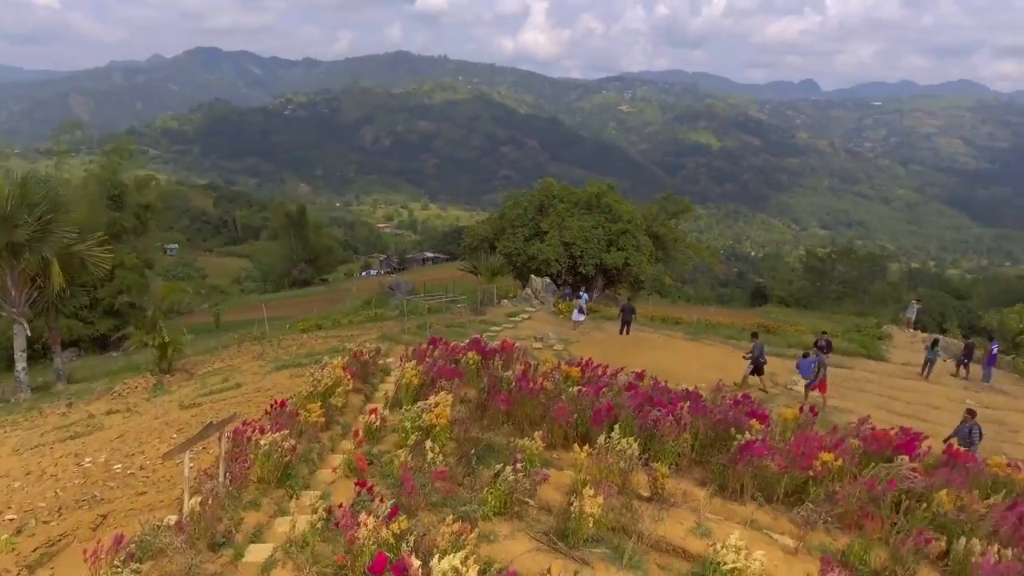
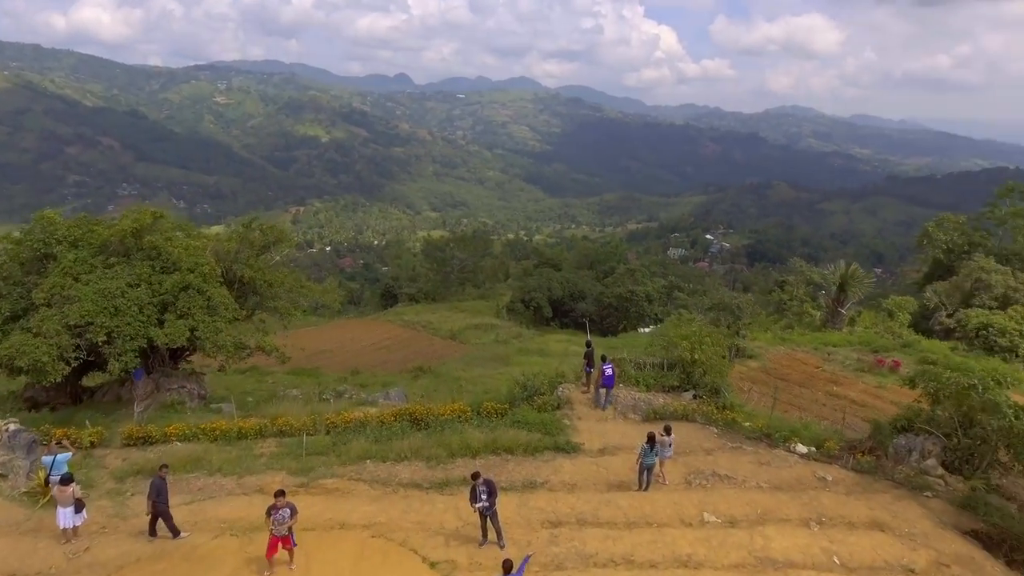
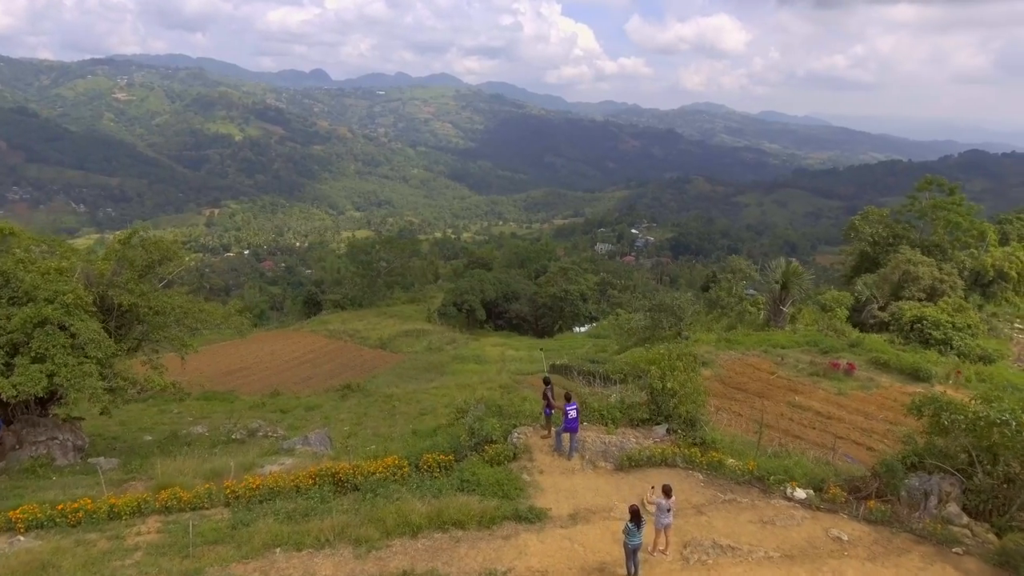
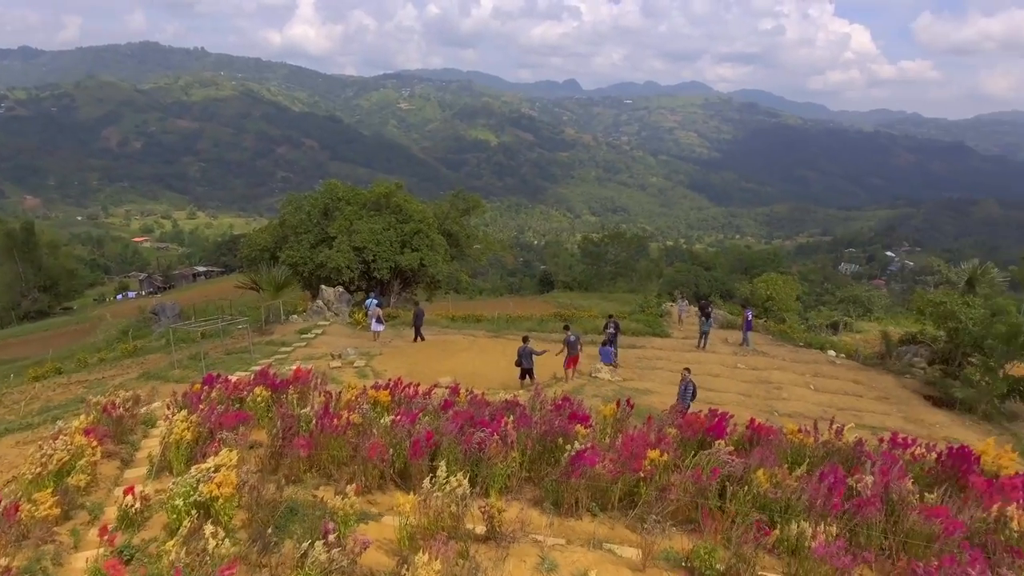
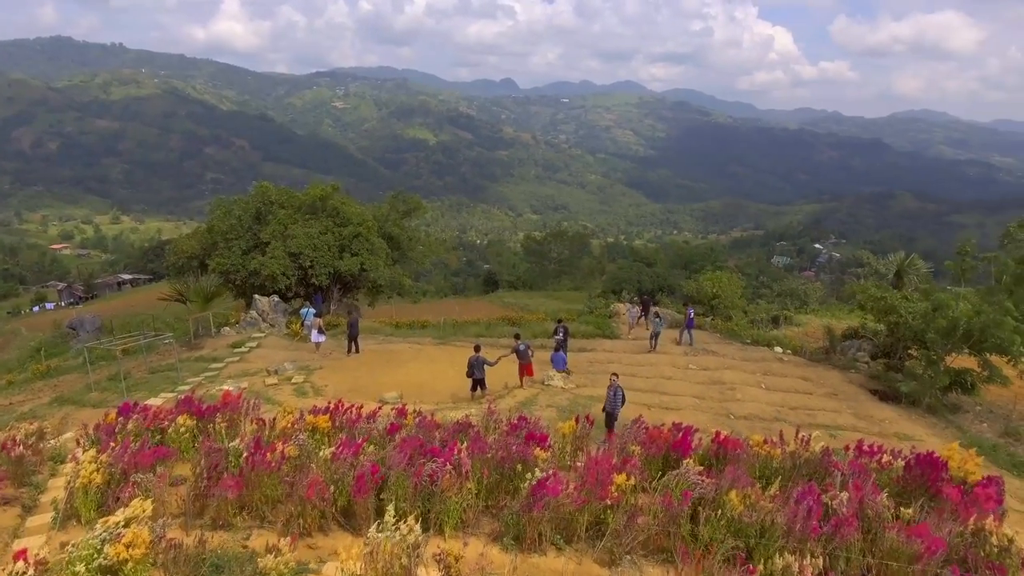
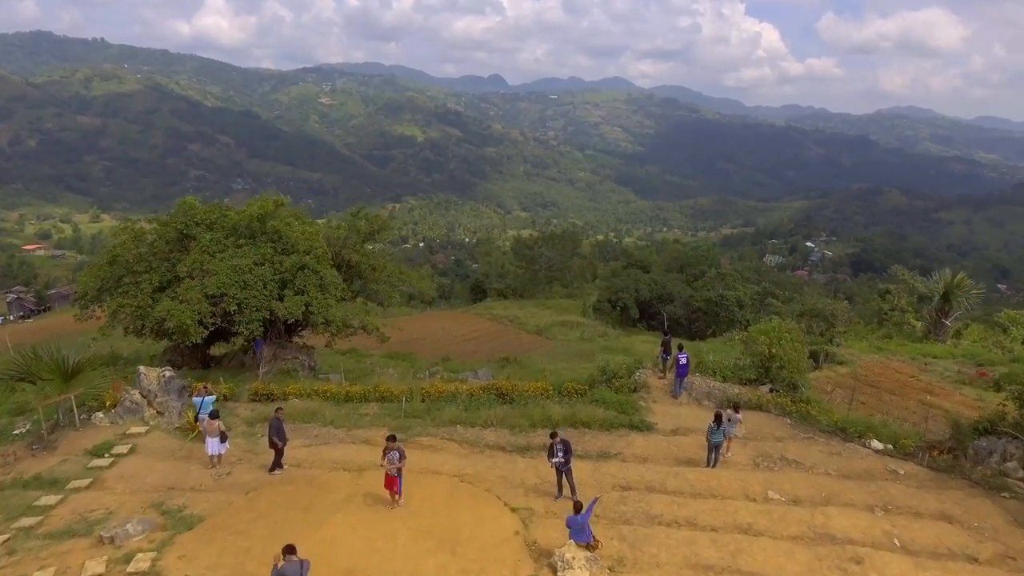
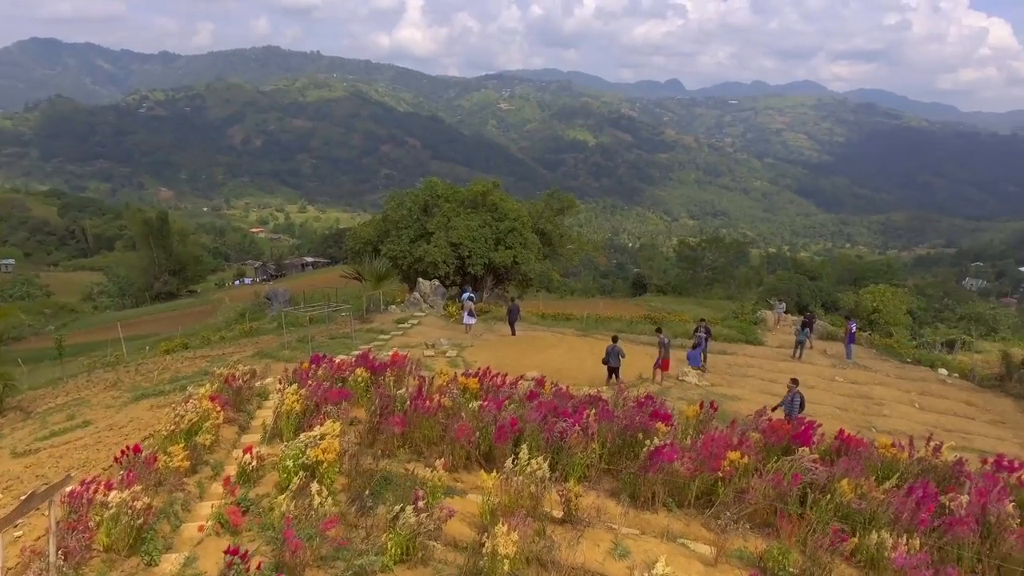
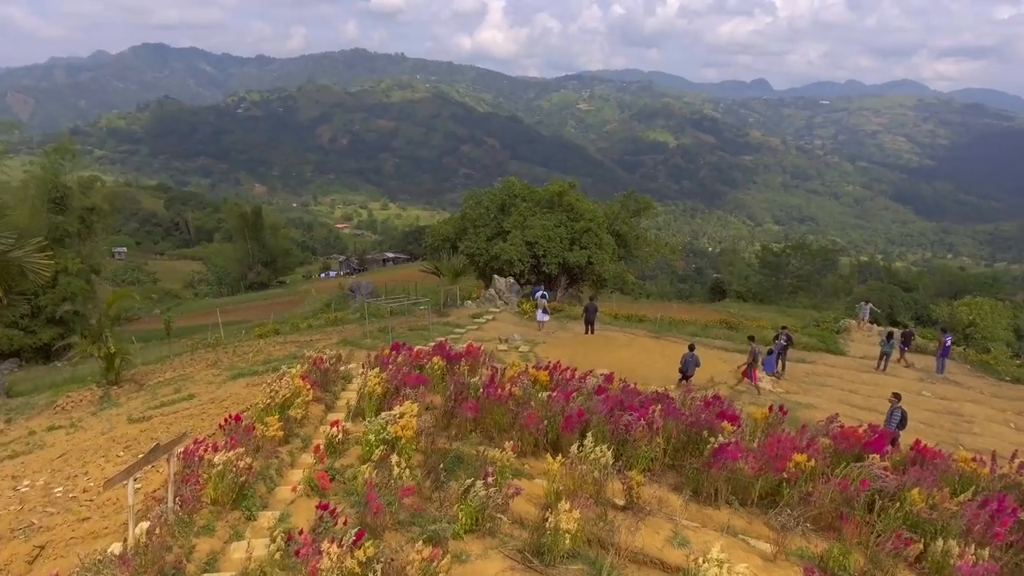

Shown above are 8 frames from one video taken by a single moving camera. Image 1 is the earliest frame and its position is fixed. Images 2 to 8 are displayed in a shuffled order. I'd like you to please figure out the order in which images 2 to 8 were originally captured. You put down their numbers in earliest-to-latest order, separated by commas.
8, 7, 4, 5, 6, 2, 3
